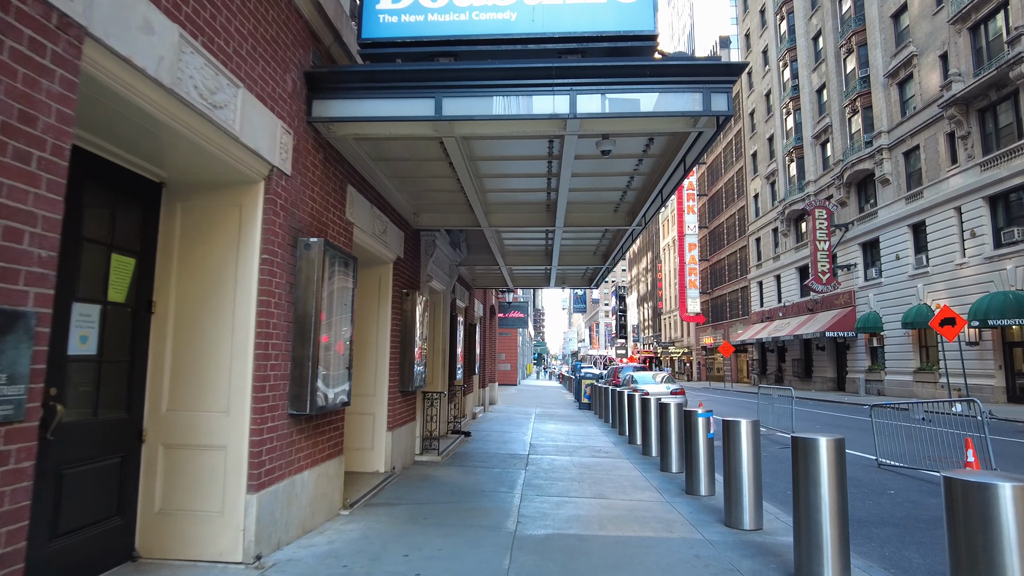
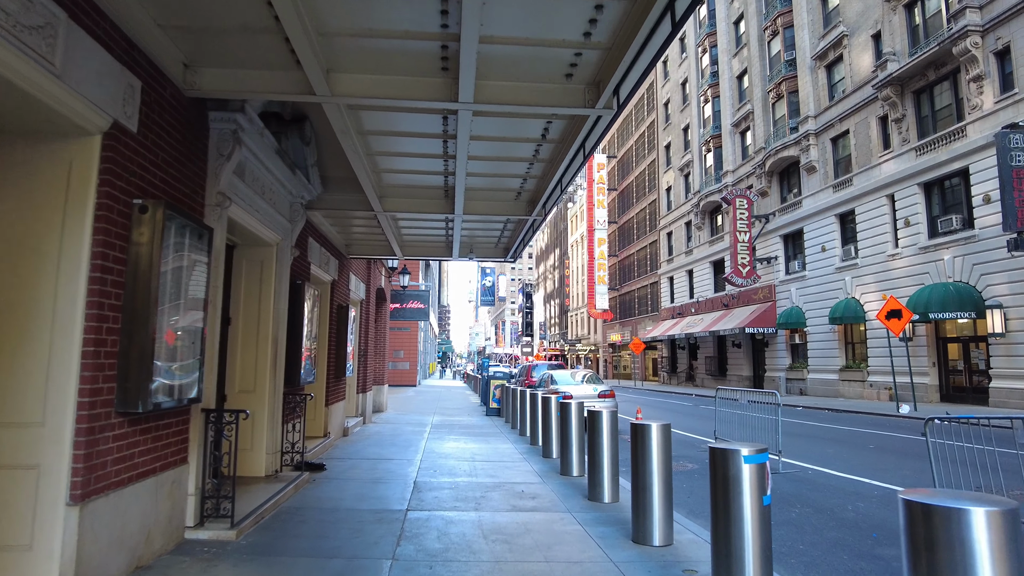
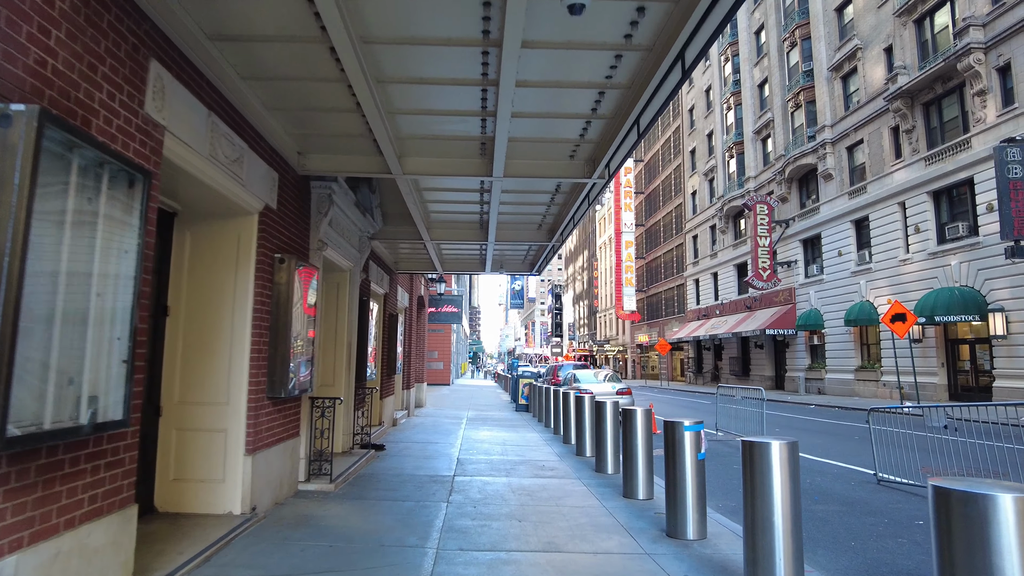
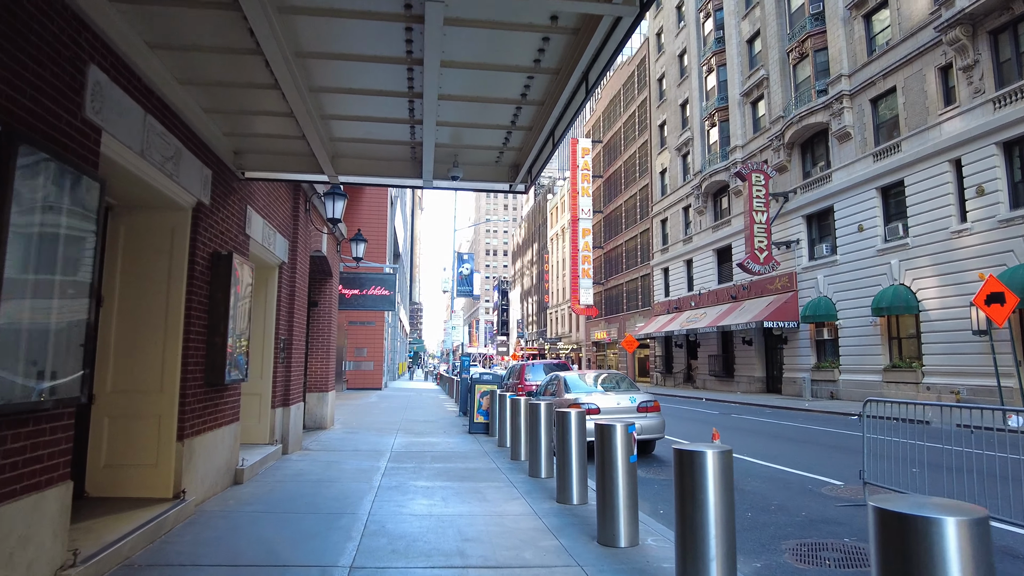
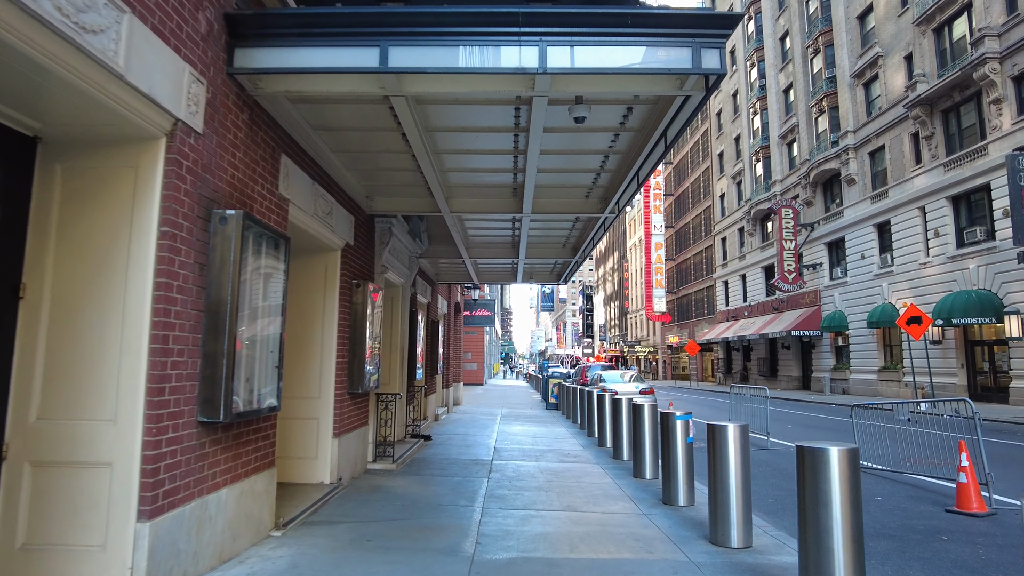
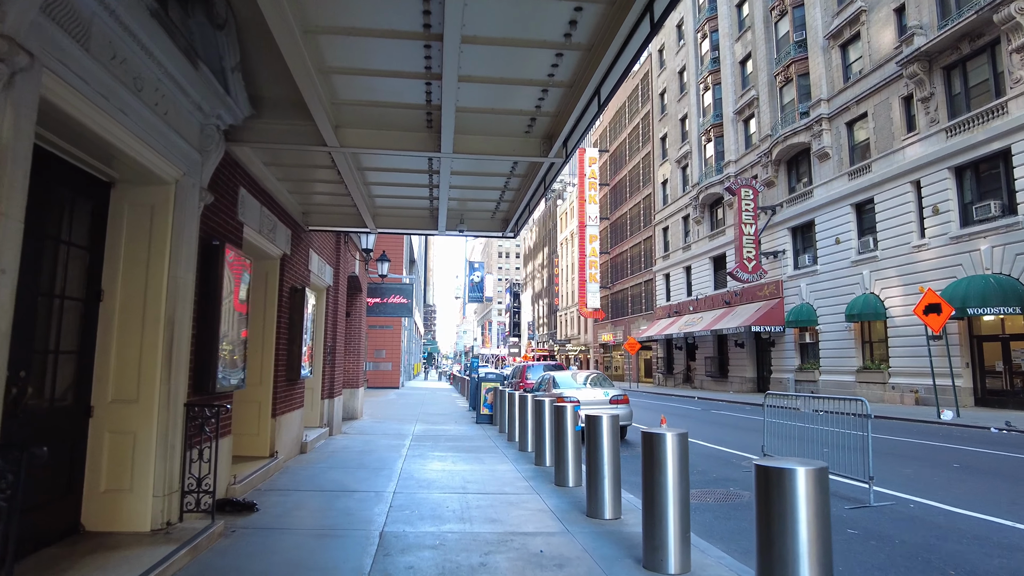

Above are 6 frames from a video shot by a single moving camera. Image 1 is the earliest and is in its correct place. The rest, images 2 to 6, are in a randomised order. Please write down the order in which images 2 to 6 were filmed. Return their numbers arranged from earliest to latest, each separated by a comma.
5, 3, 2, 6, 4
